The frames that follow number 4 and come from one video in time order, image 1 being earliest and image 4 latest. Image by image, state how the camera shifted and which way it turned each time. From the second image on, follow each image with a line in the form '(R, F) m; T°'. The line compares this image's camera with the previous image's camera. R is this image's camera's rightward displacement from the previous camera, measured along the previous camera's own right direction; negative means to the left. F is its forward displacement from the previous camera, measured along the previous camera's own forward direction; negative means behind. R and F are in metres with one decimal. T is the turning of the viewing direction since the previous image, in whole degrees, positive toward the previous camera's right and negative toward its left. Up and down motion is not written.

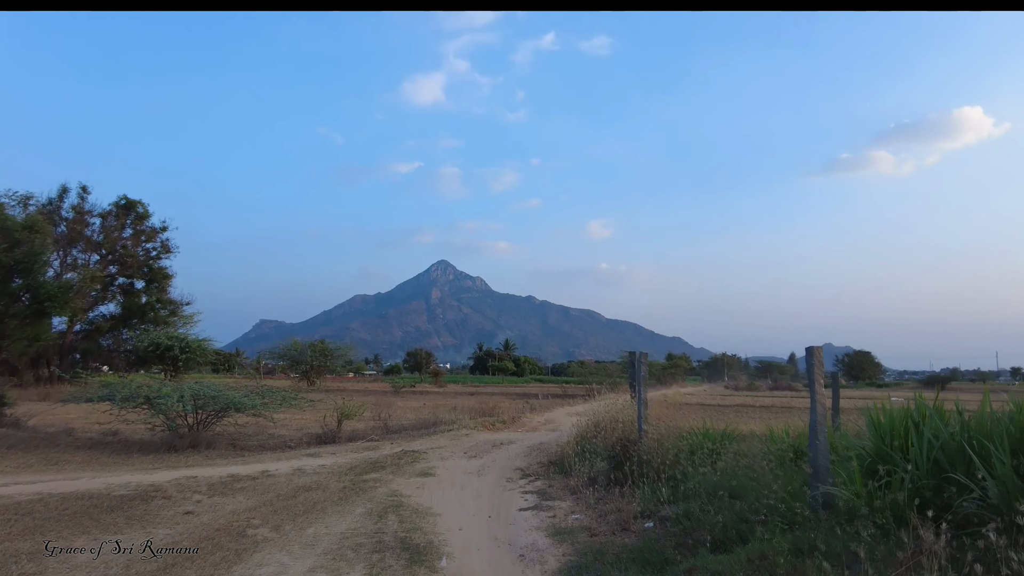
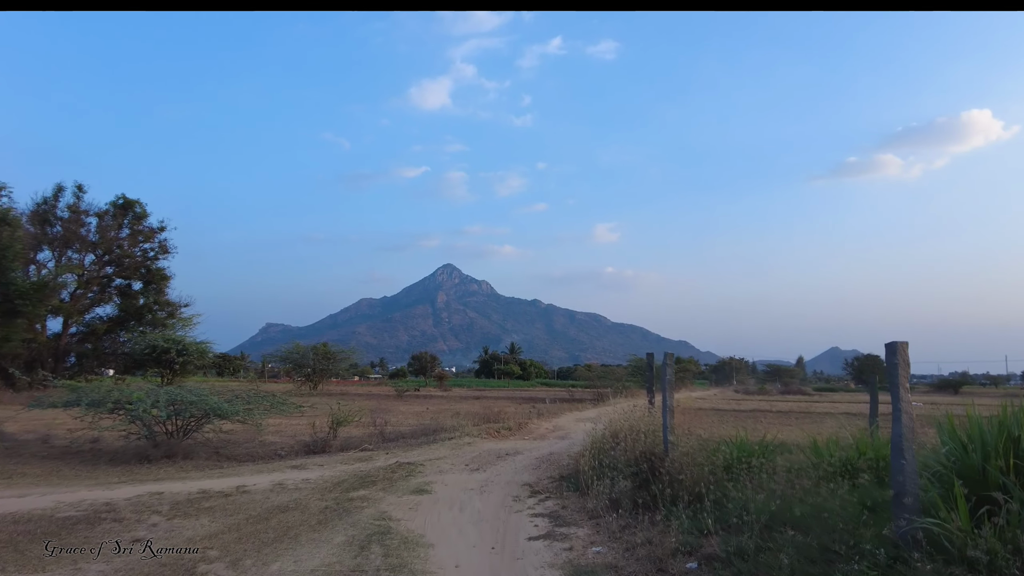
(0.0, +1.2) m; -1°
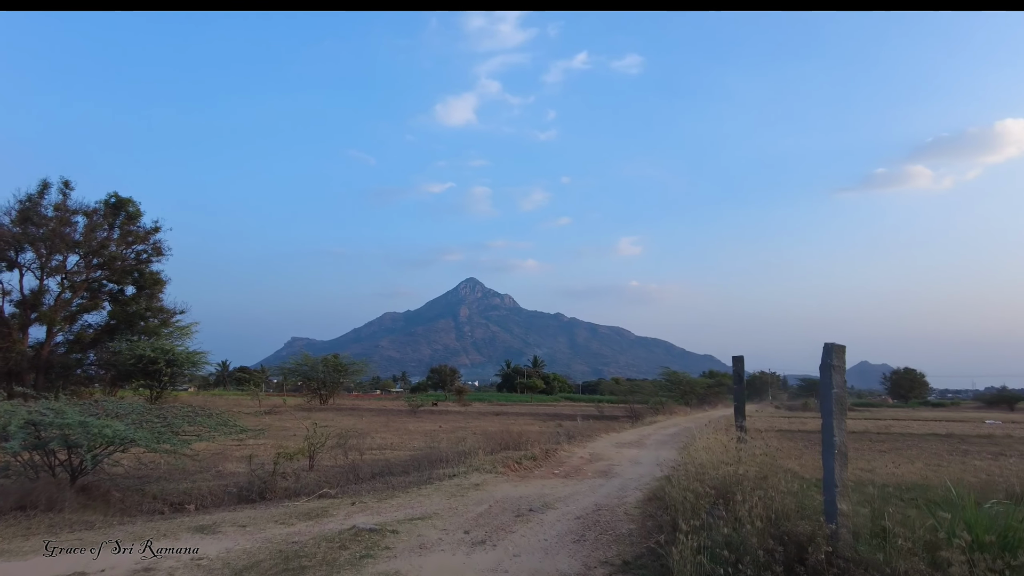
(0.0, +4.1) m; -2°
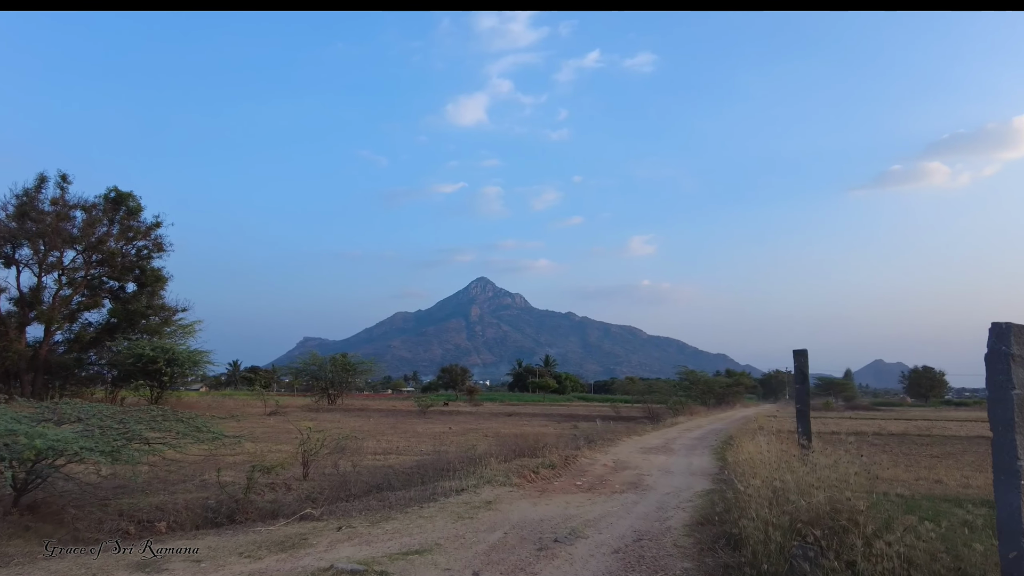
(-0.1, +1.5) m; -1°
